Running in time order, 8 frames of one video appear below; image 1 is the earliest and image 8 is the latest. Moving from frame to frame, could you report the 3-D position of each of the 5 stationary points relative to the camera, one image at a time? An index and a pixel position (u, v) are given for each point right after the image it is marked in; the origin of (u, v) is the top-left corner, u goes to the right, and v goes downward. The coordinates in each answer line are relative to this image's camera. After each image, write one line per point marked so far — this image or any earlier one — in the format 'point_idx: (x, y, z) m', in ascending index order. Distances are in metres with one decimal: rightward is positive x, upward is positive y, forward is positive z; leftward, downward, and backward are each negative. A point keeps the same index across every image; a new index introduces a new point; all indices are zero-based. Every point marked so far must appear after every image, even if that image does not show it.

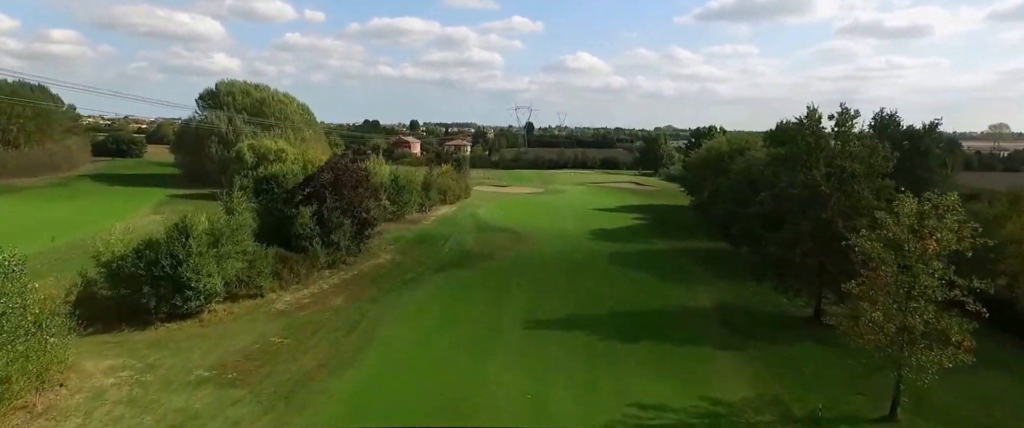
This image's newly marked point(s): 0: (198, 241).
0: (-7.9, -0.7, +14.2) m
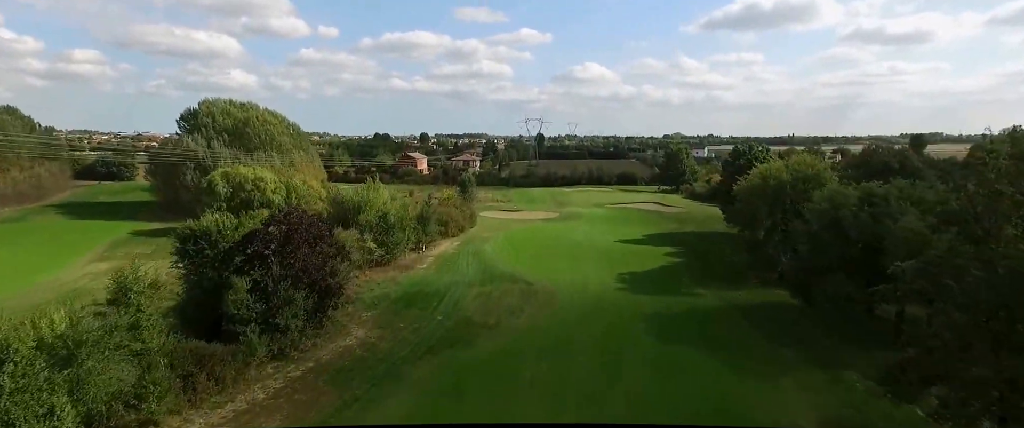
0: (-7.8, -2.4, +9.0) m
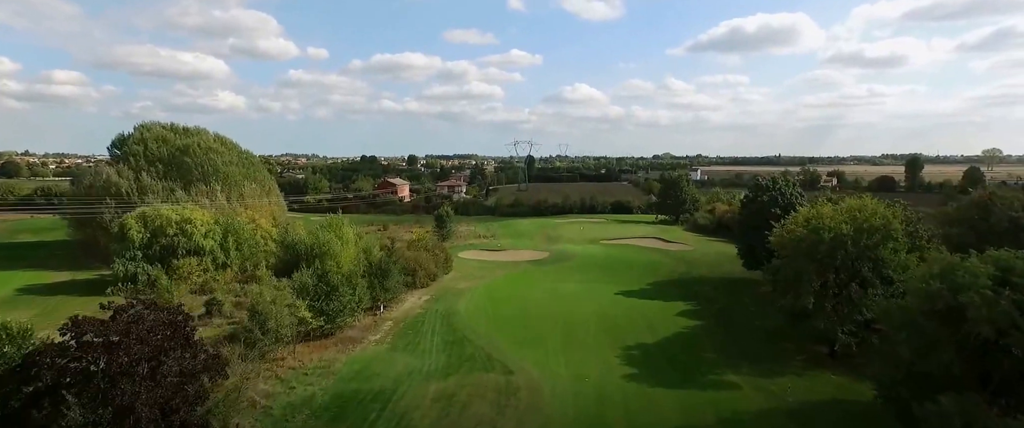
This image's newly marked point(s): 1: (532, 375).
0: (-8.4, -3.9, +3.1) m
1: (+0.6, -4.8, +17.9) m
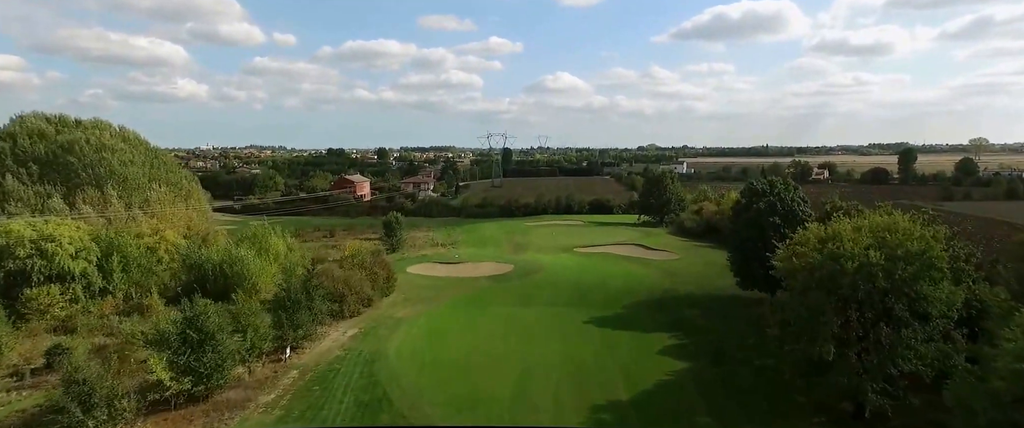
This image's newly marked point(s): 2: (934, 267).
0: (-9.9, -5.0, -2.4) m
1: (-1.3, -5.6, +12.7) m
2: (+10.9, -1.4, +14.6) m
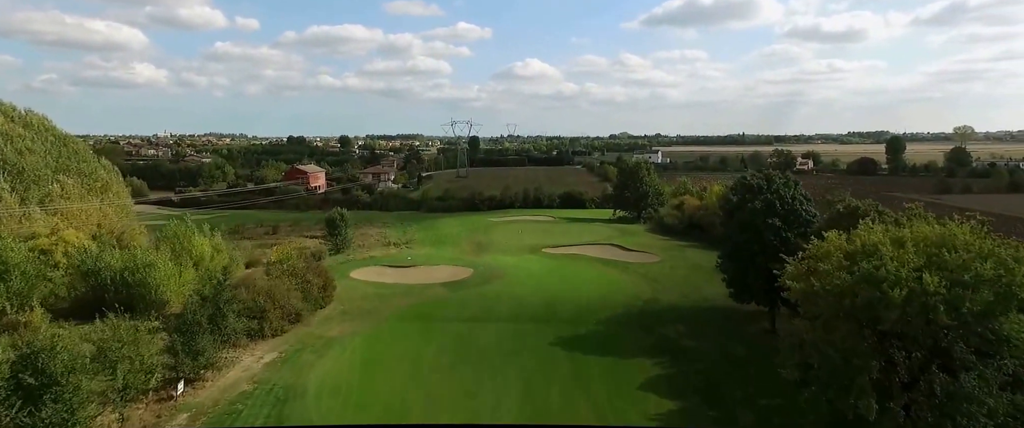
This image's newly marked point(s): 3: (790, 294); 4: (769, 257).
0: (-10.2, -5.5, -6.7) m
1: (-2.4, -5.8, +8.8) m
2: (+9.7, -1.5, +11.1) m
3: (+7.1, -1.9, +14.0) m
4: (+8.4, -1.4, +18.5) m
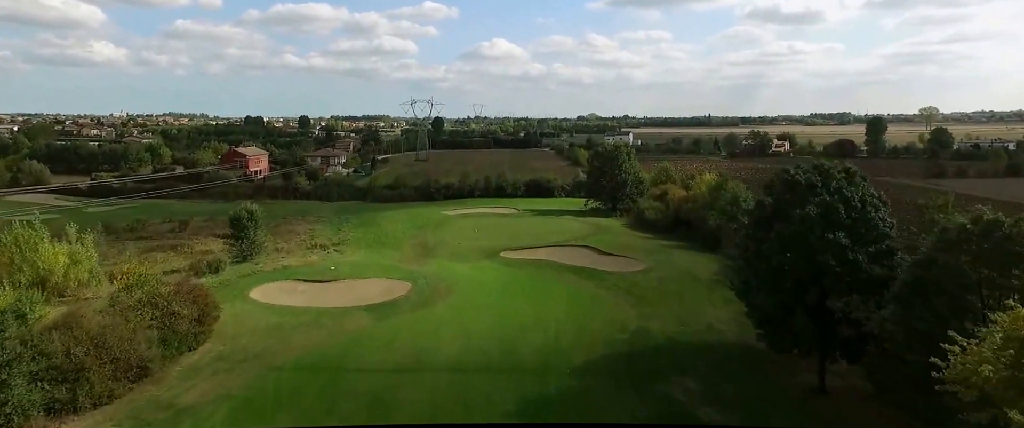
0: (-10.2, -6.7, -13.5) m
1: (-3.2, -6.4, +2.4) m
2: (+8.7, -2.0, +5.3) m
3: (+6.0, -2.3, +8.0) m
4: (+7.0, -1.7, +12.5) m
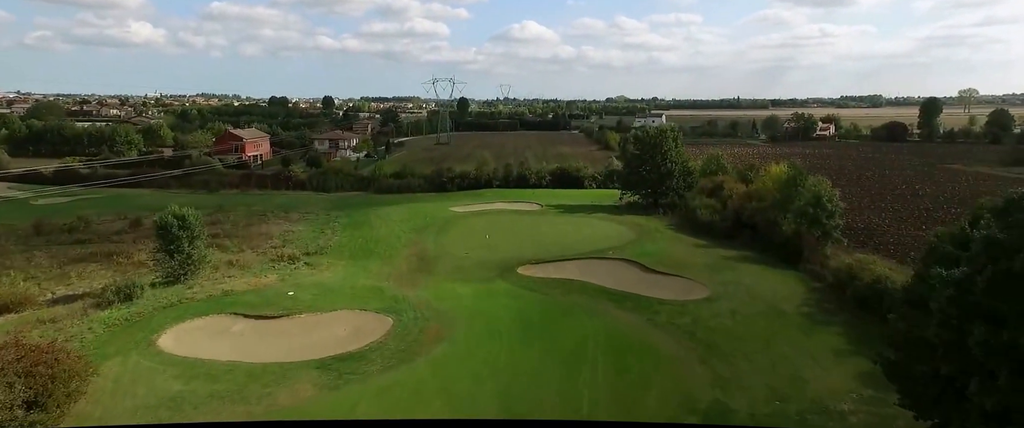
0: (-11.5, -8.1, -19.5) m
1: (-3.7, -7.4, -3.9) m
2: (+8.3, -3.0, -1.8) m
3: (+5.8, -3.2, +1.1) m
4: (+7.0, -2.5, +5.5) m
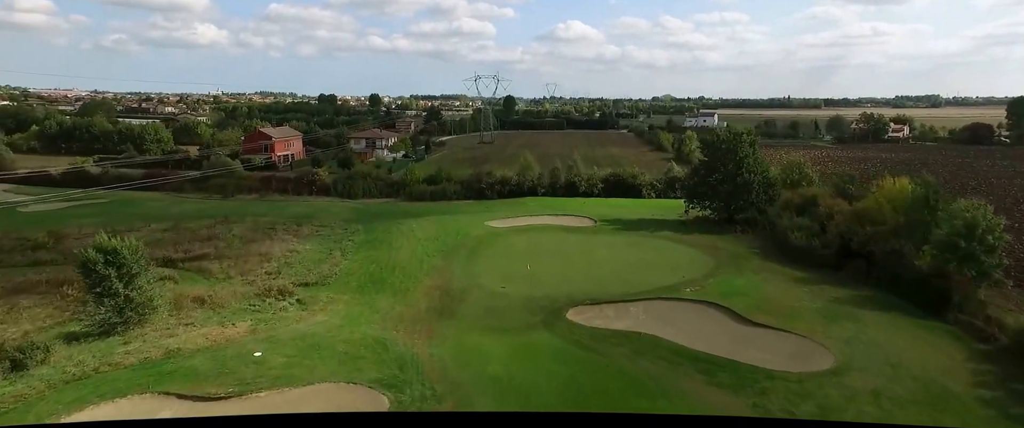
0: (-13.5, -8.9, -24.0) m
1: (-4.5, -8.3, -9.1) m
2: (+7.8, -4.2, -7.9) m
3: (+5.4, -4.3, -4.8) m
4: (+7.1, -3.5, -0.5) m
